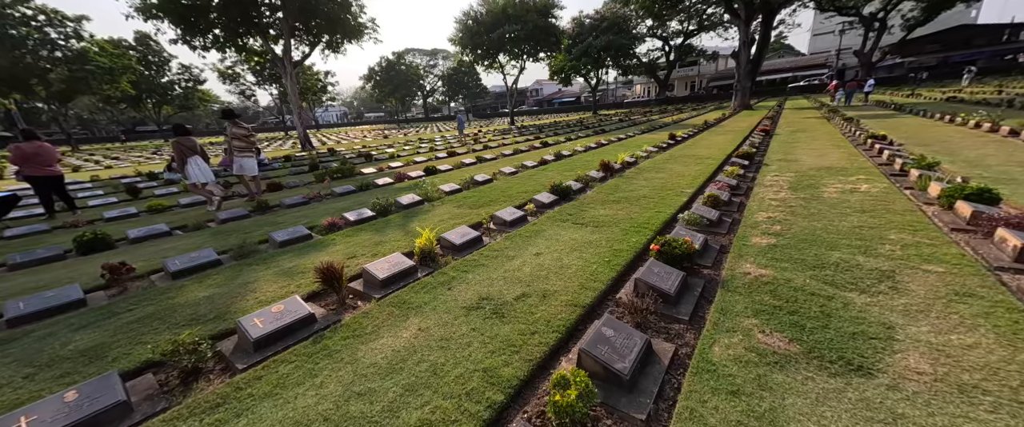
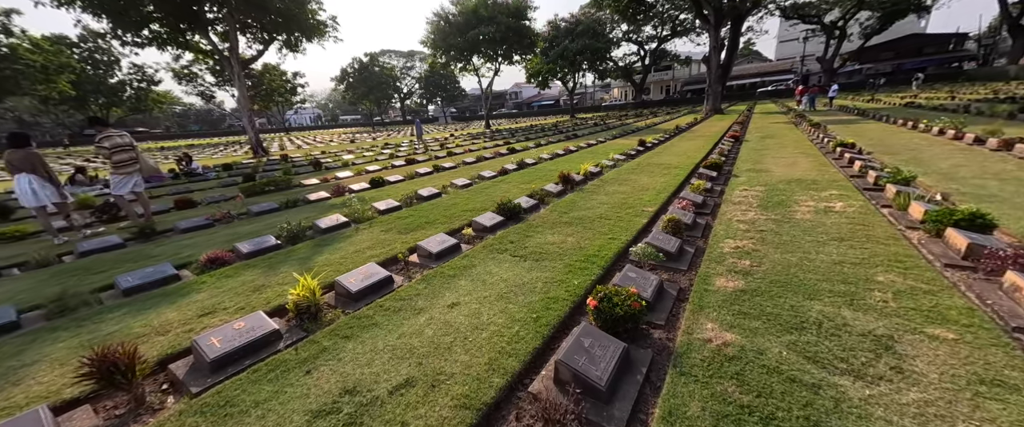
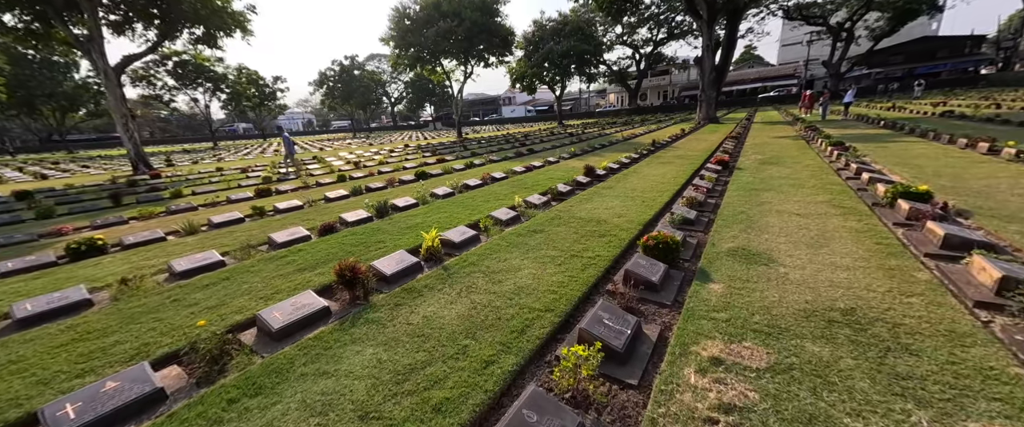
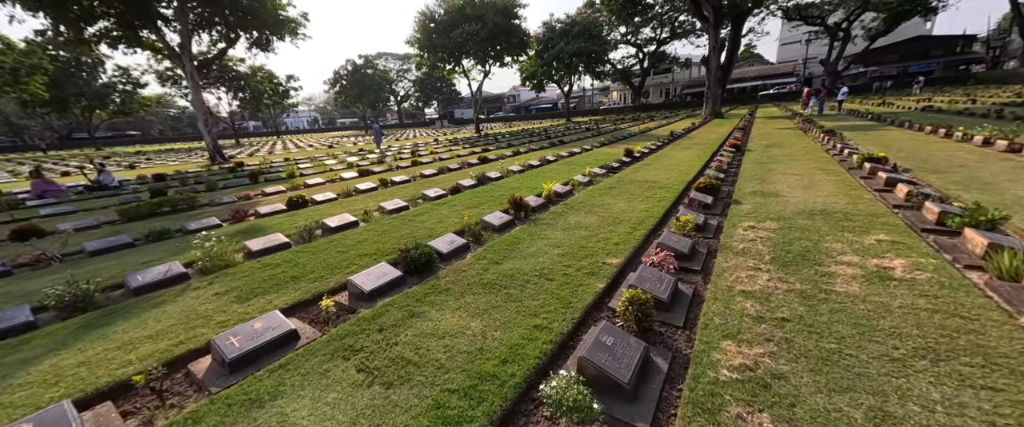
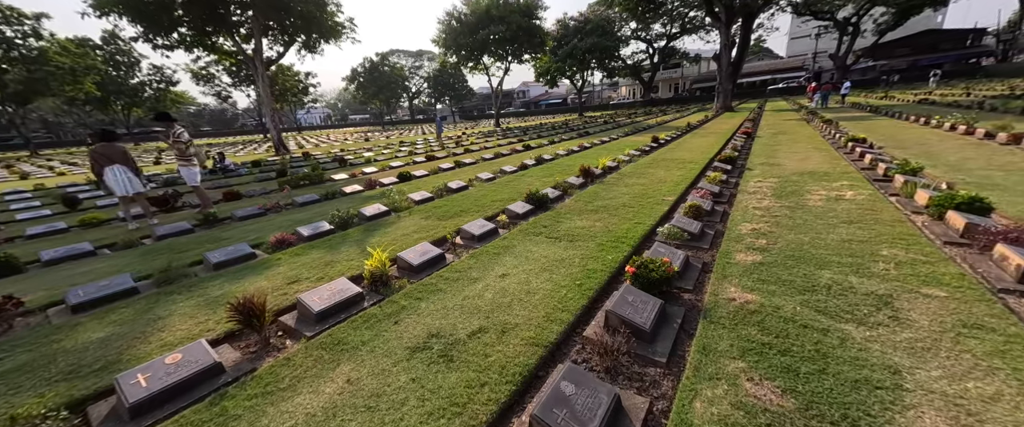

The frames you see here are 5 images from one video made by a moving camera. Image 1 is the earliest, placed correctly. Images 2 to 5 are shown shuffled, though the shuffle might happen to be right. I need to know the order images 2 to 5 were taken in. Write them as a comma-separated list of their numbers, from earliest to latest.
5, 2, 4, 3
